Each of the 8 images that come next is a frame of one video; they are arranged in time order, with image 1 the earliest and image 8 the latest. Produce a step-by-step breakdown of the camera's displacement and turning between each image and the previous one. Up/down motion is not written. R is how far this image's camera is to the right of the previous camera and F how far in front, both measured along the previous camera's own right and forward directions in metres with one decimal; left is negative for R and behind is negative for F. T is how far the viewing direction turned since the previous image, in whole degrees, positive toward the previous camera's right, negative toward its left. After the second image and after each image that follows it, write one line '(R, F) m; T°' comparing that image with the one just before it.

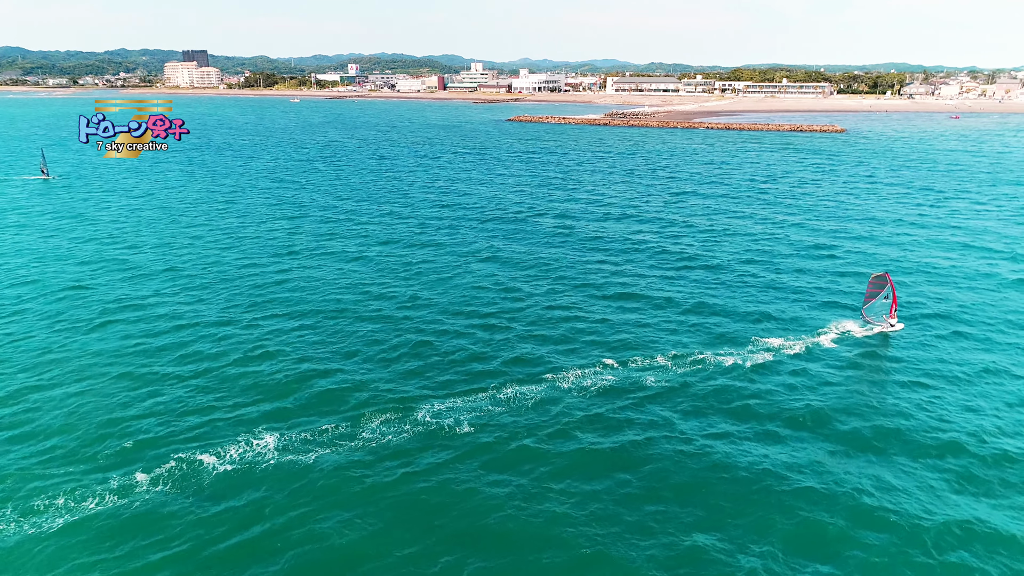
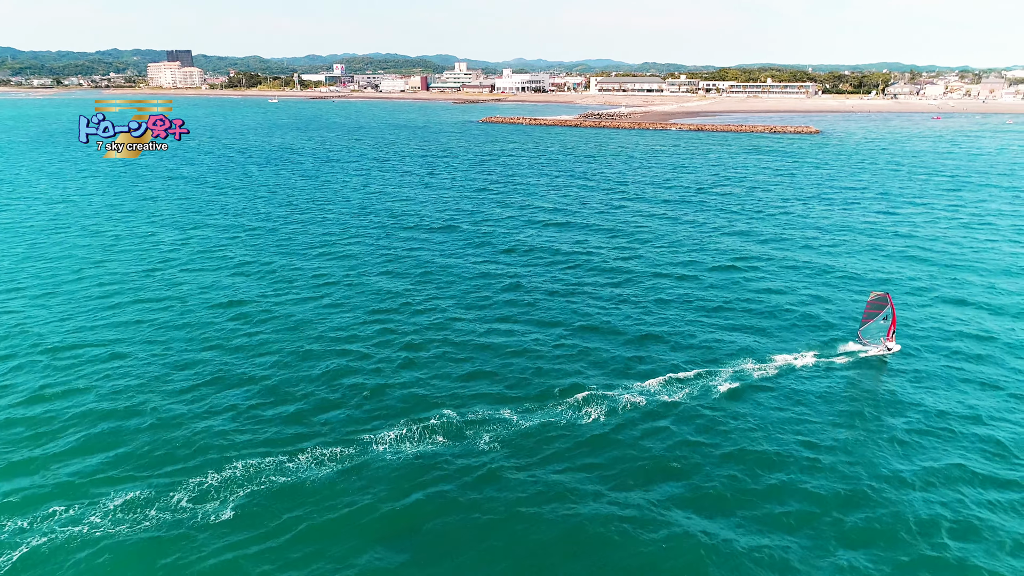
(+4.9, +3.3) m; 0°
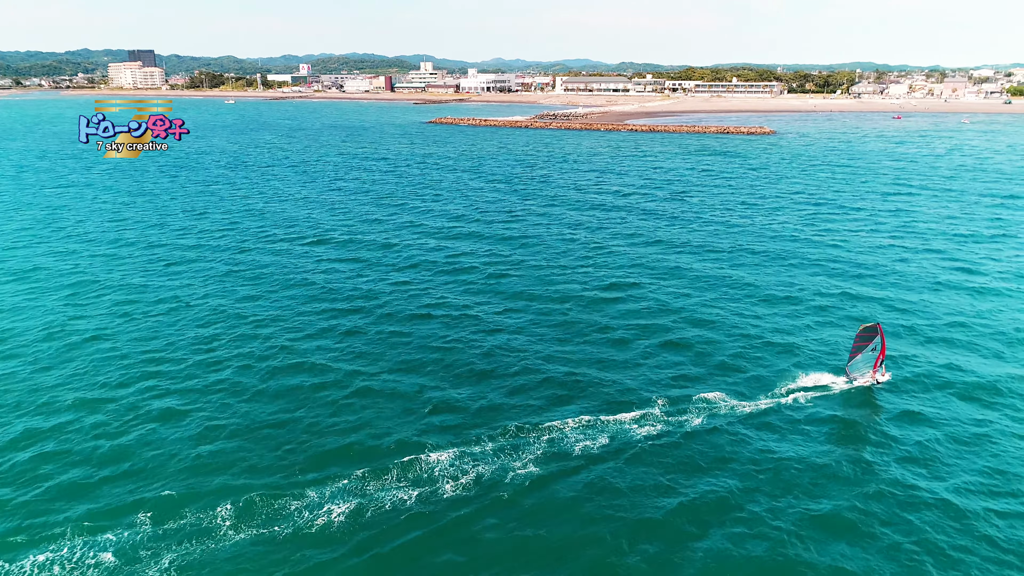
(+5.6, +4.4) m; +2°
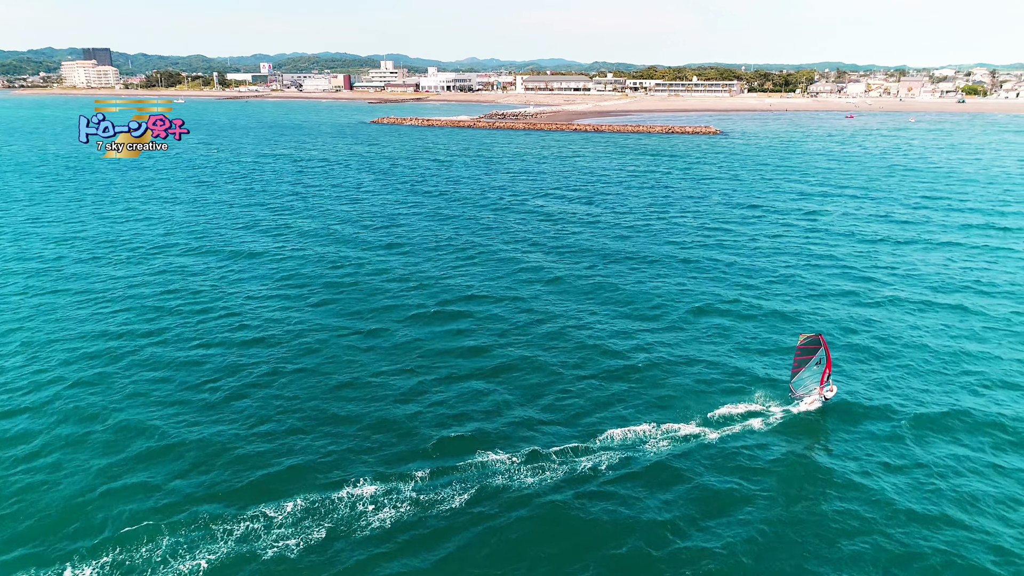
(+5.8, +3.6) m; +2°
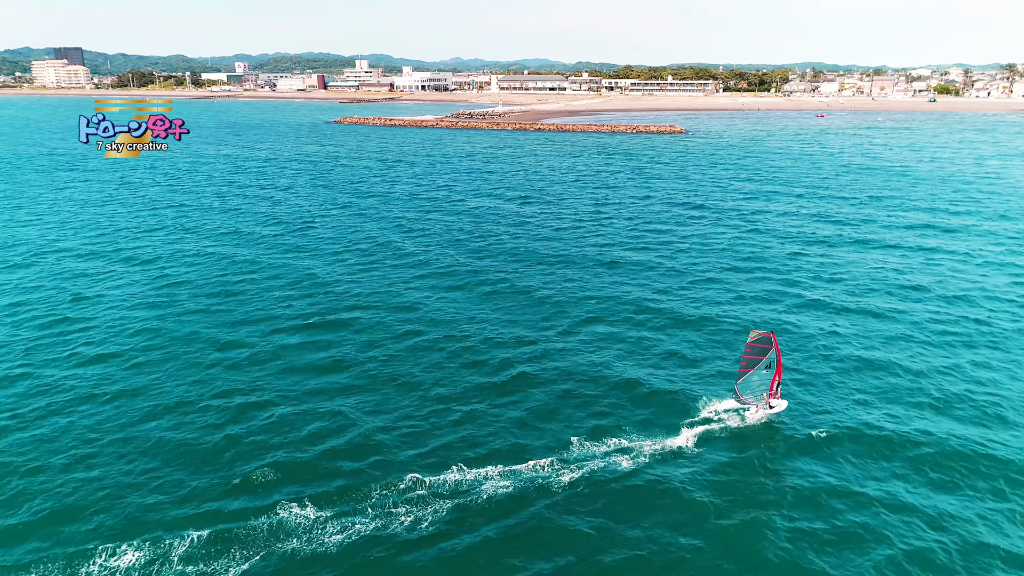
(+3.7, +2.0) m; +1°
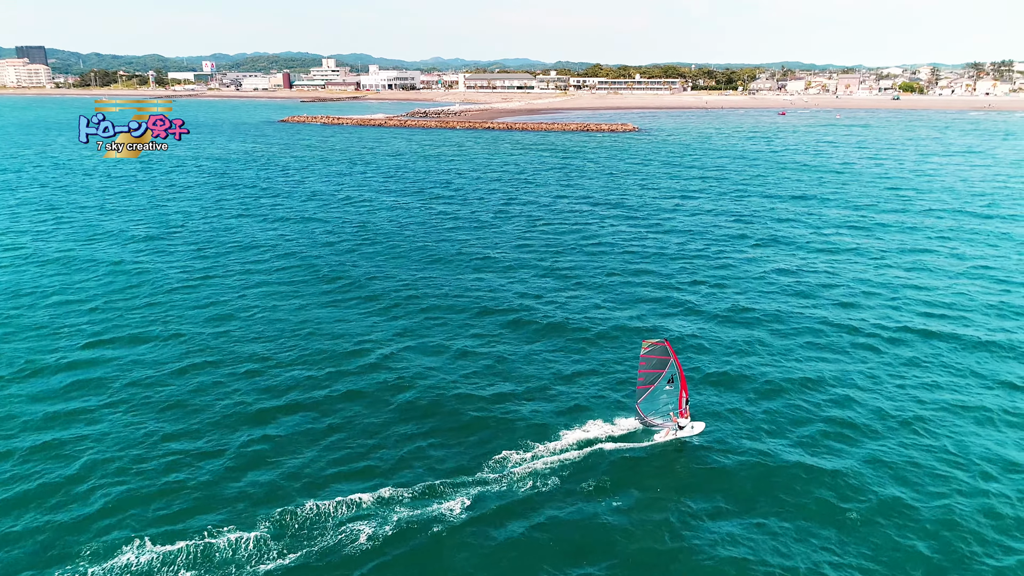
(+5.3, +2.6) m; +1°
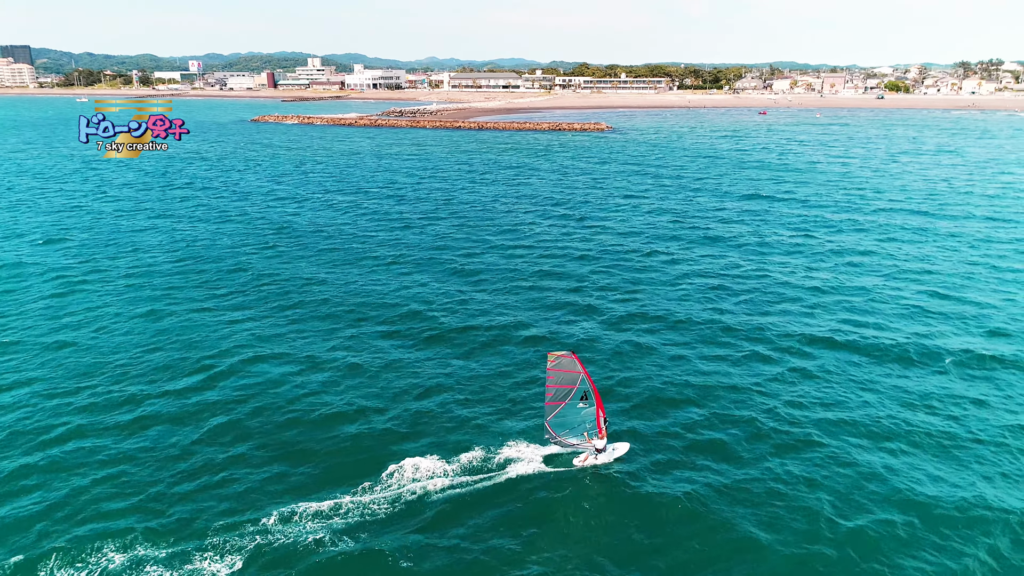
(+3.9, +1.7) m; 0°
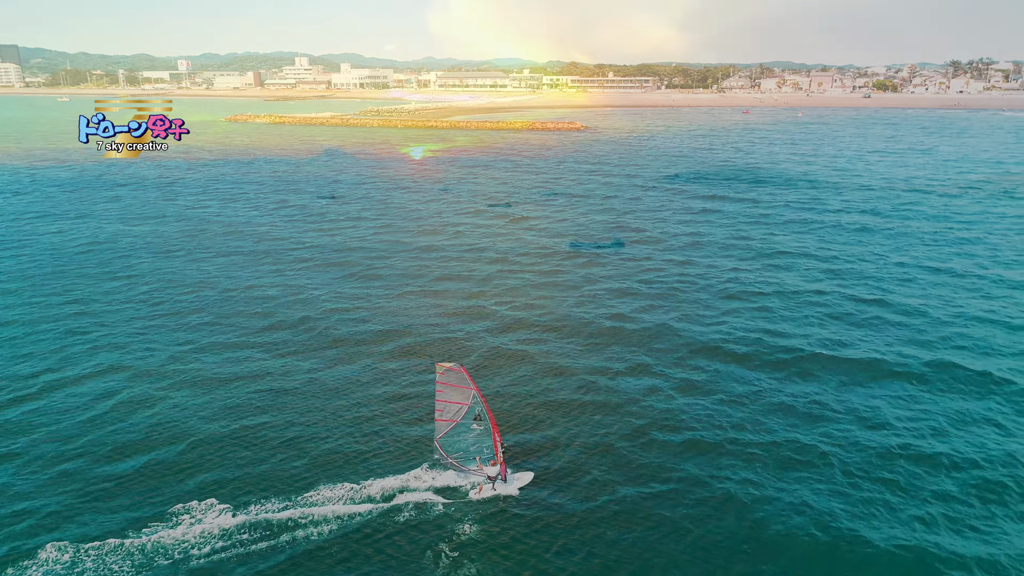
(+3.9, +1.6) m; 0°
